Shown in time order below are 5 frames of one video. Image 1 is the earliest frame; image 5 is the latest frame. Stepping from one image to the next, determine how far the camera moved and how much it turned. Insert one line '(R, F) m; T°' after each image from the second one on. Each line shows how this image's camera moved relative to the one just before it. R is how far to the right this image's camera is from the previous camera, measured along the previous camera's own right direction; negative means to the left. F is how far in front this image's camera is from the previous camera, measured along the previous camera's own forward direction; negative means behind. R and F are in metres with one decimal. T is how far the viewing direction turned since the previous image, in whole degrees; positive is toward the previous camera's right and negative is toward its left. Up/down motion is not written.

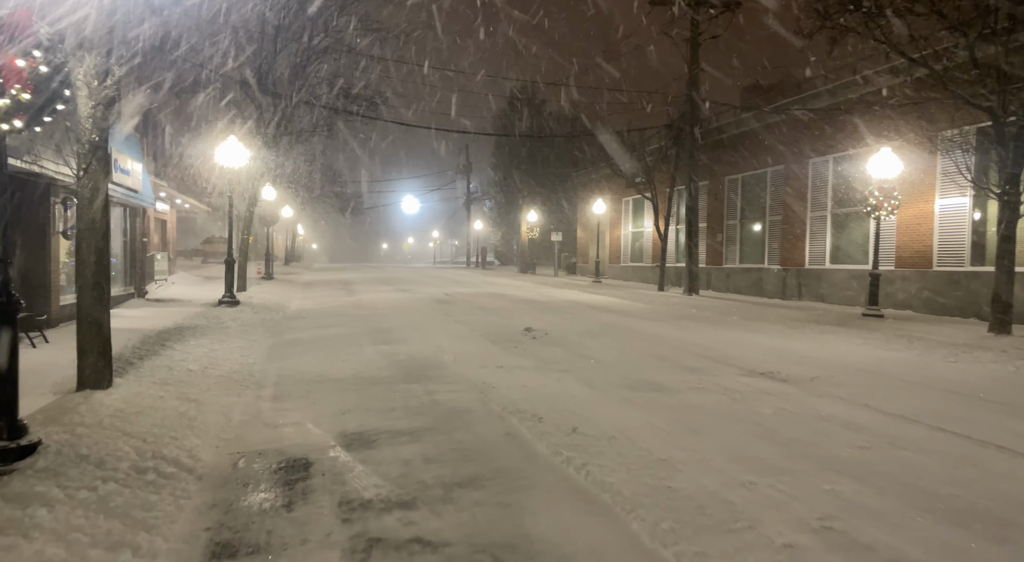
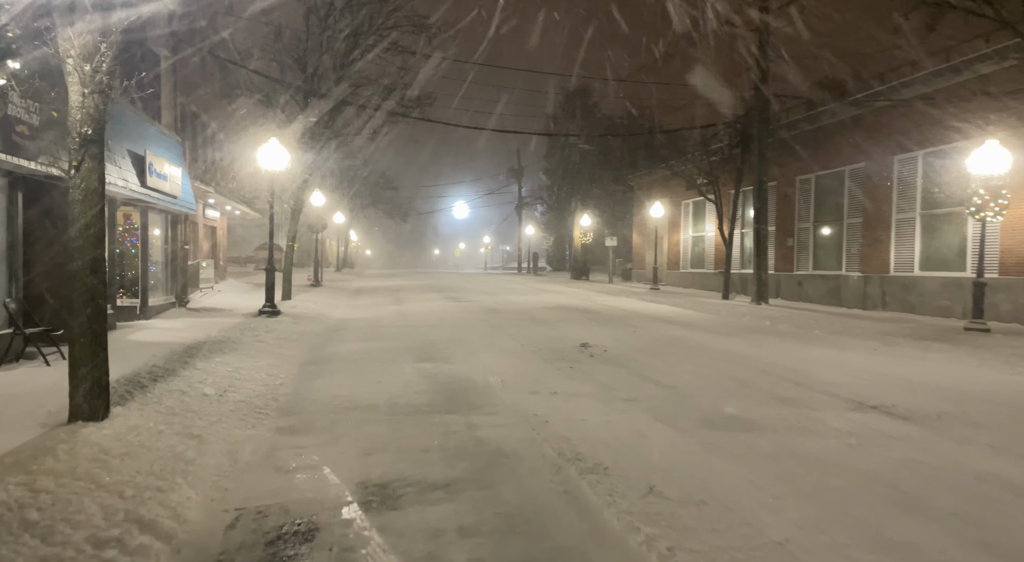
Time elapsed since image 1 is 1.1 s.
(-0.1, +1.2) m; -4°
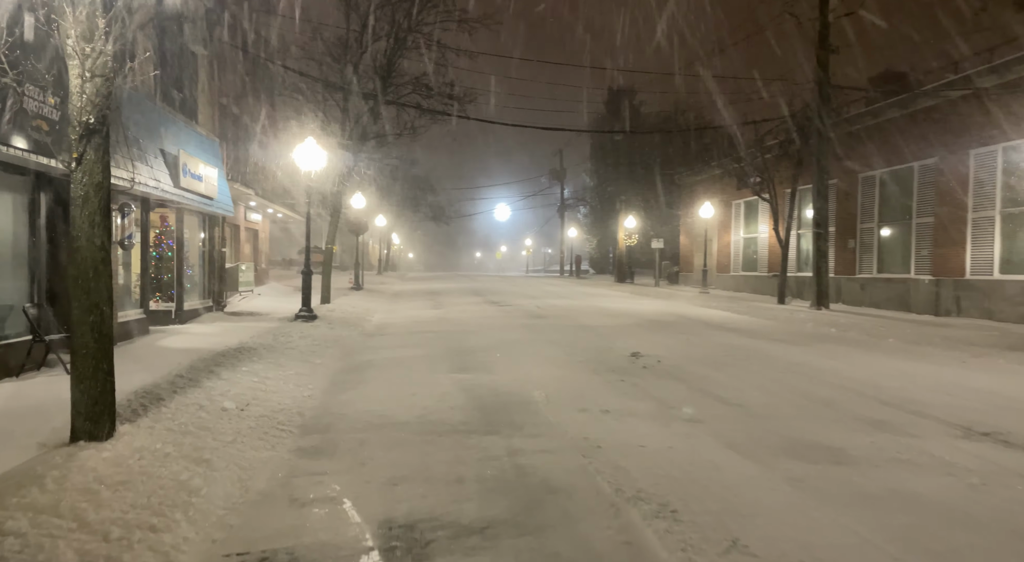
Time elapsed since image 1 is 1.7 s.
(-0.1, +0.8) m; -4°
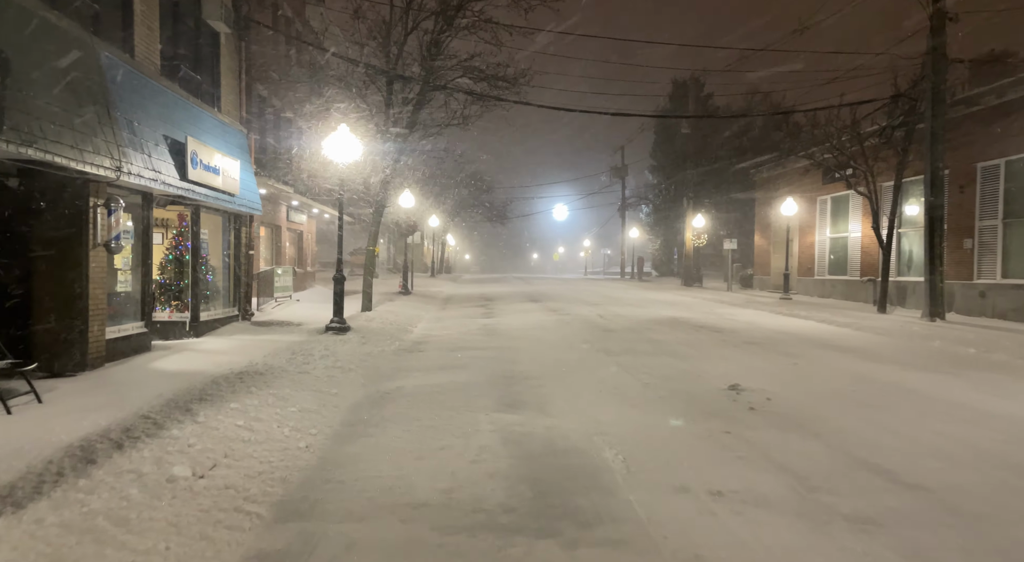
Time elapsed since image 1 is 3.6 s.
(-0.1, +2.2) m; -5°
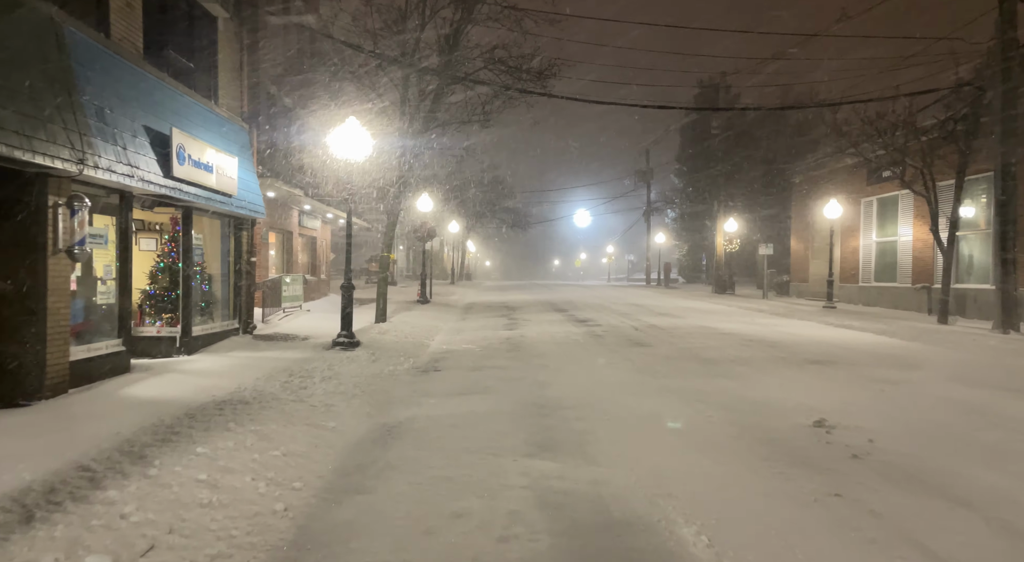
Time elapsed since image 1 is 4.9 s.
(-0.1, +1.5) m; -2°
